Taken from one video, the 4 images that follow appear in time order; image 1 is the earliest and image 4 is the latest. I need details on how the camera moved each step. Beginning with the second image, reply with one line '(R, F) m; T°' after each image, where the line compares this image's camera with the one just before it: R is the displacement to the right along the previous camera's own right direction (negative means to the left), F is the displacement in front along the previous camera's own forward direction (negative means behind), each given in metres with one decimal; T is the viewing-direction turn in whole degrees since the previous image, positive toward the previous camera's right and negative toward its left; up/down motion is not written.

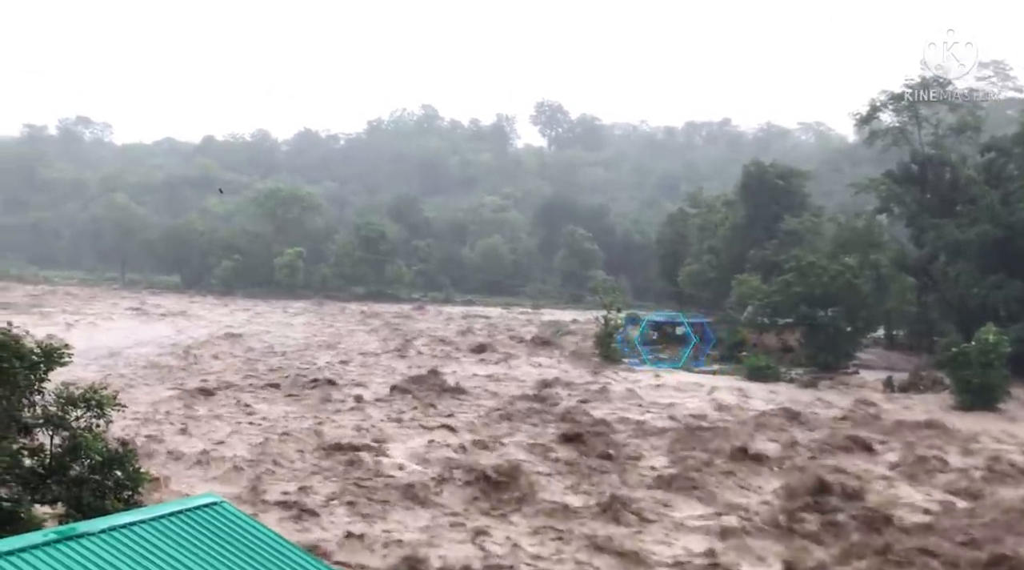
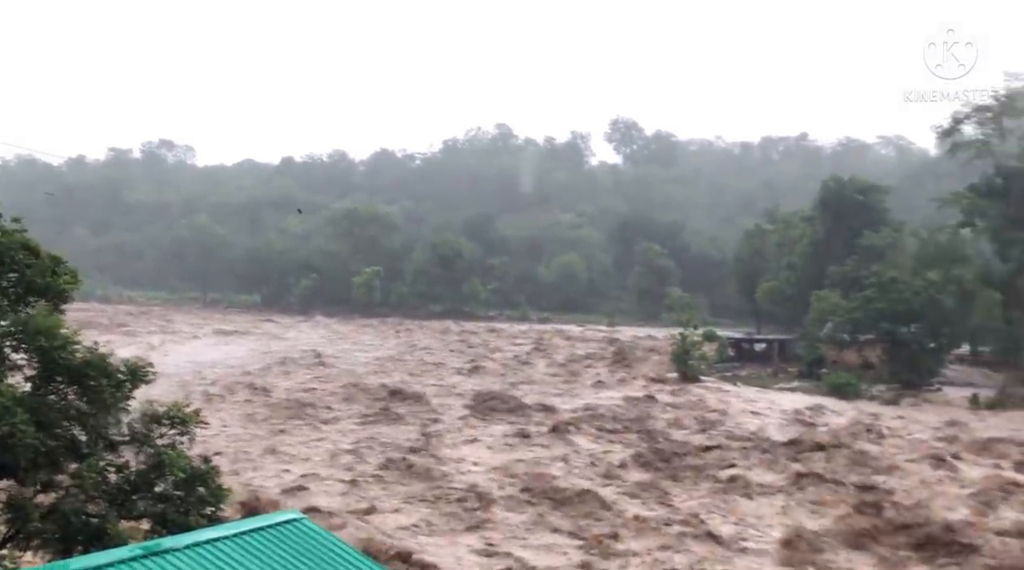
(0.0, 0.0) m; -4°
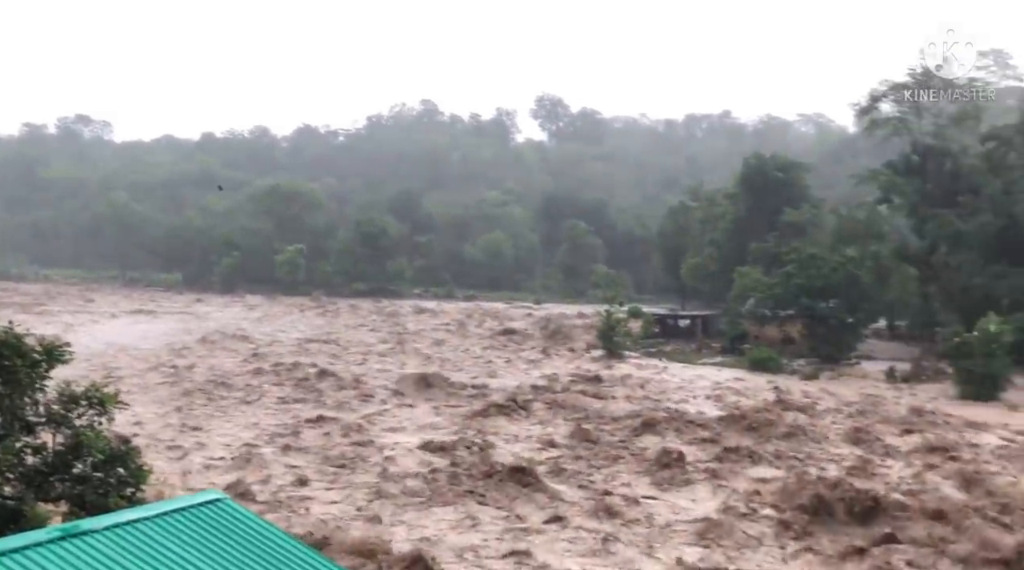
(0.0, 0.0) m; +4°
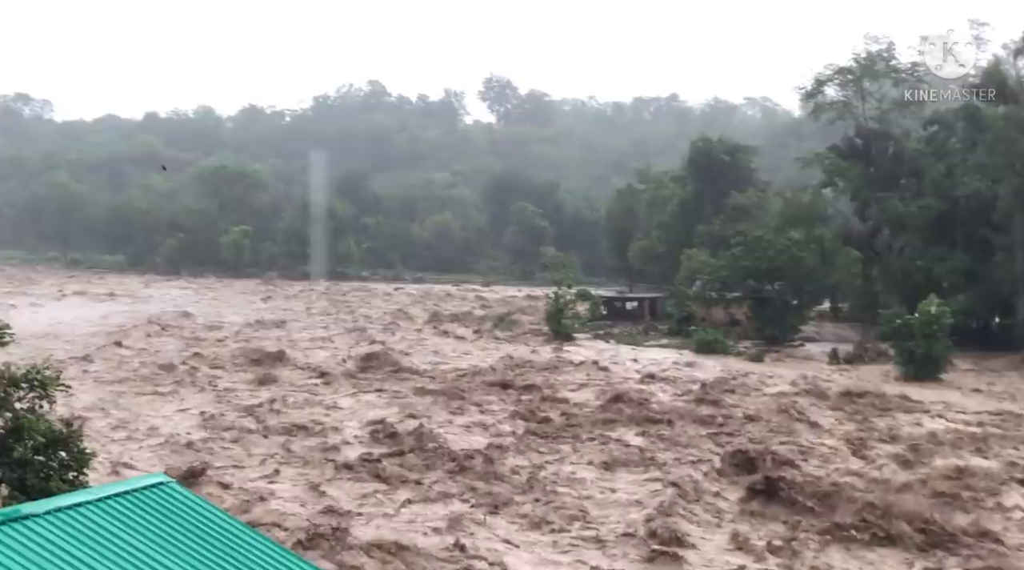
(0.0, +0.1) m; +3°
